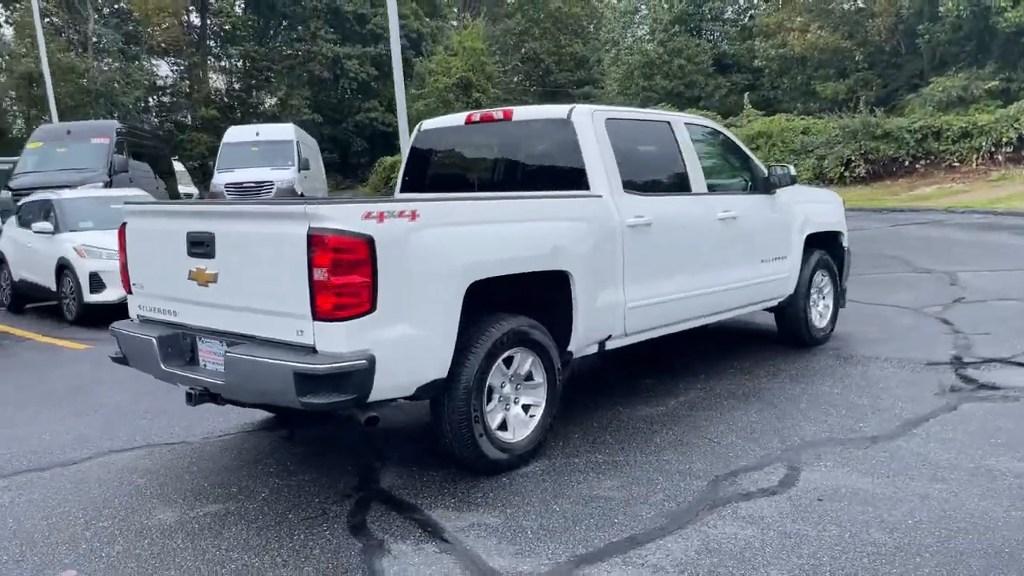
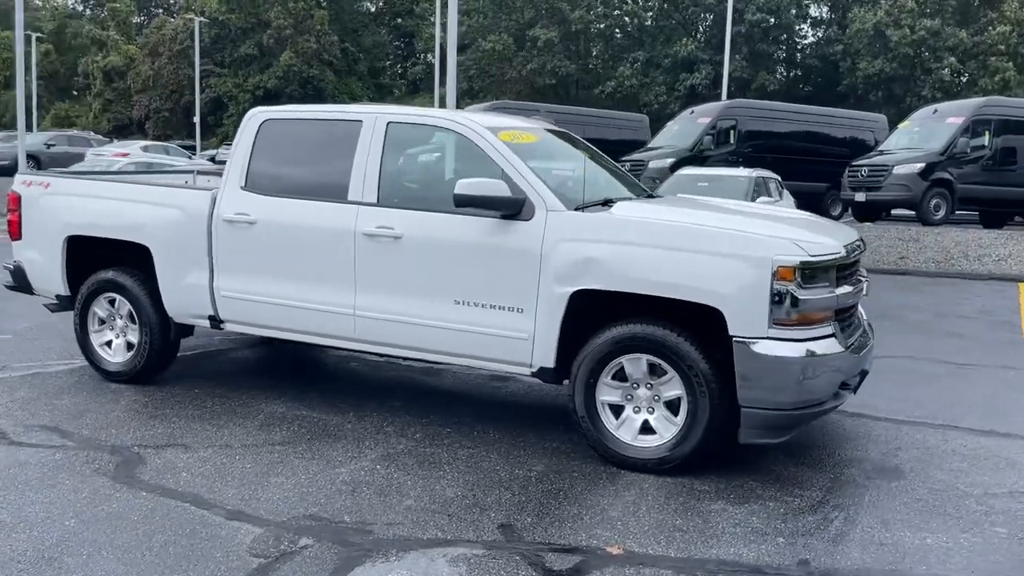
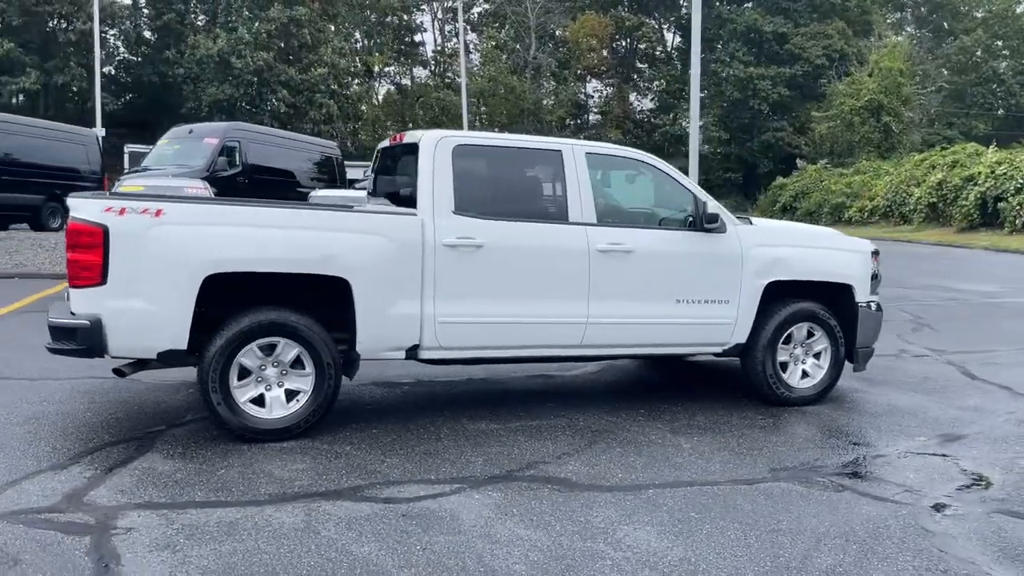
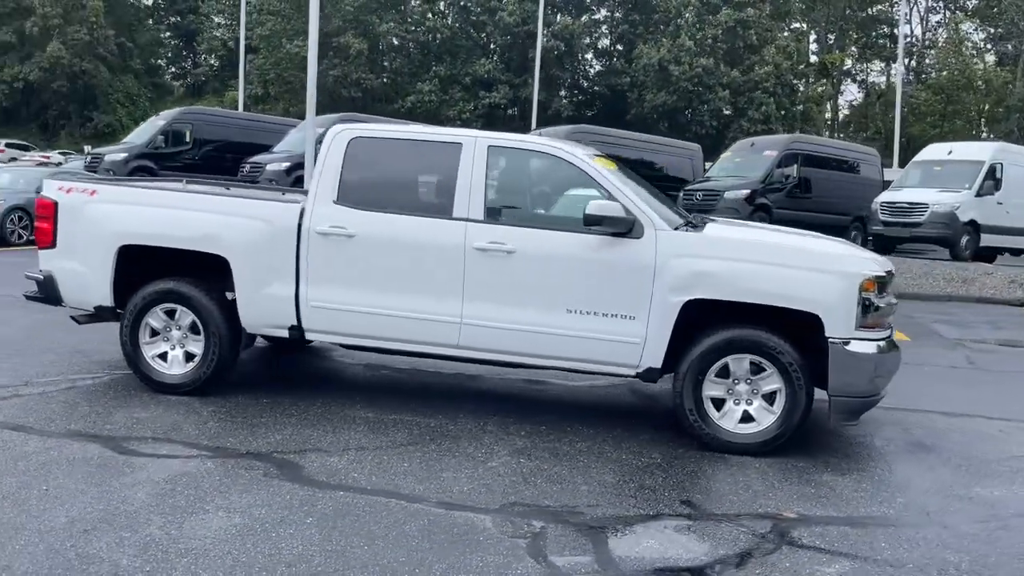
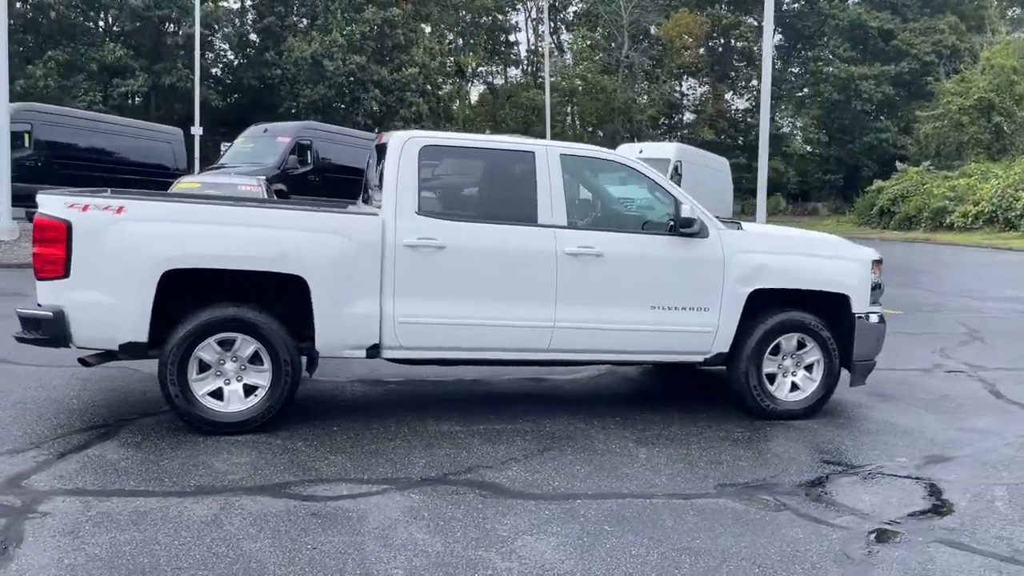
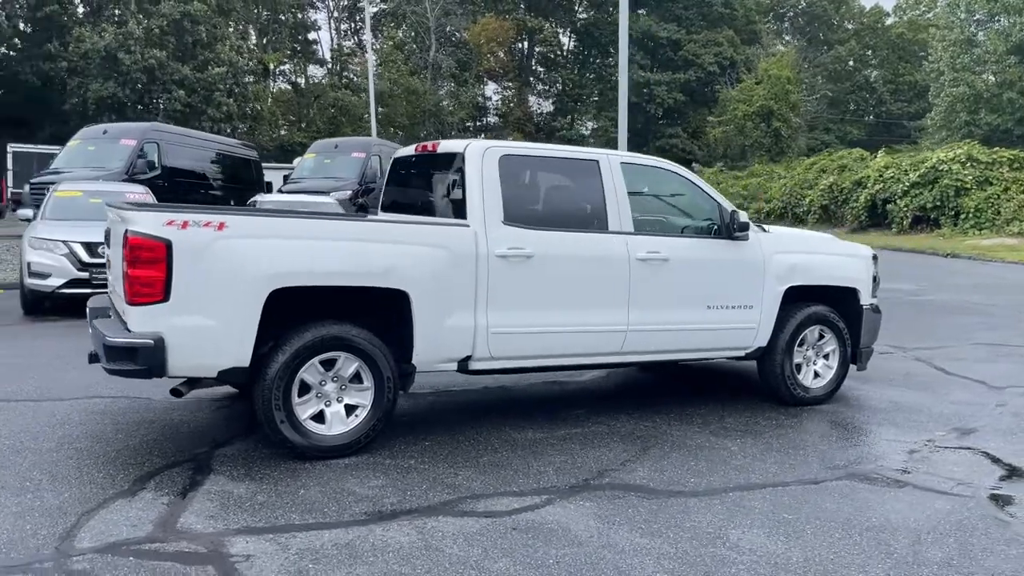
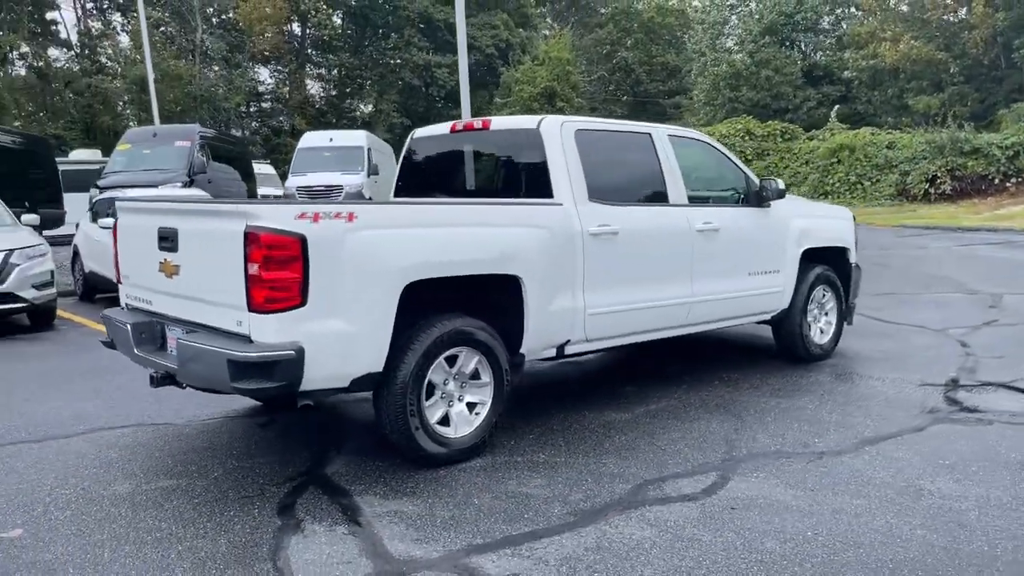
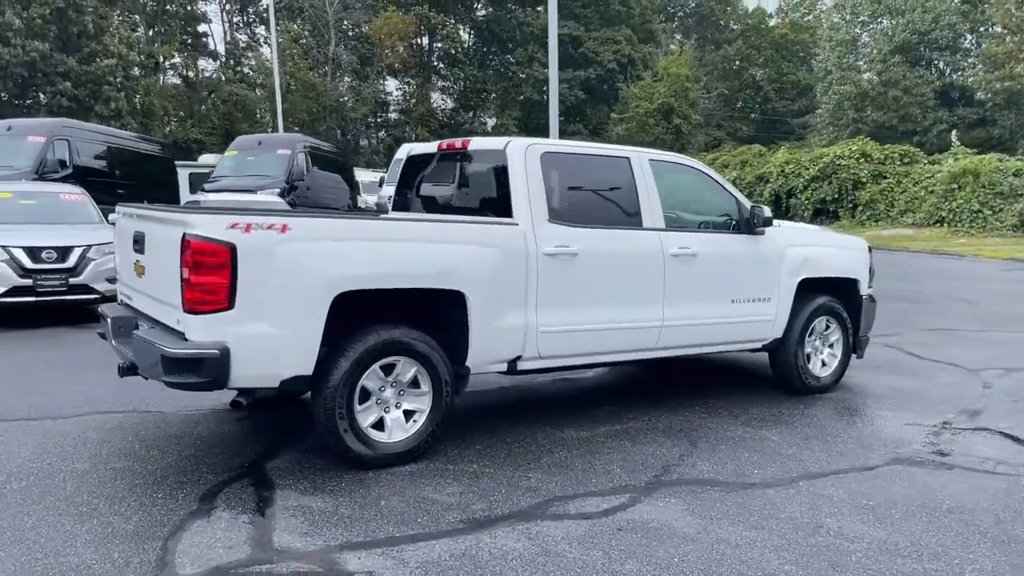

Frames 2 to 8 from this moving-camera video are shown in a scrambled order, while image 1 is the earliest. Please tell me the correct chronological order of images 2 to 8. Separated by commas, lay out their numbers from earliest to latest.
7, 8, 6, 3, 5, 4, 2
